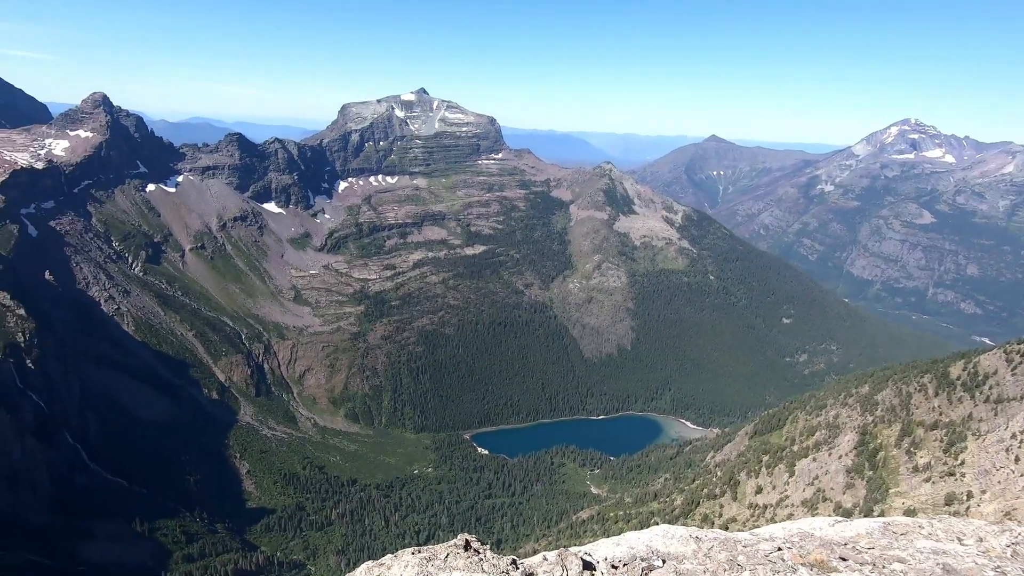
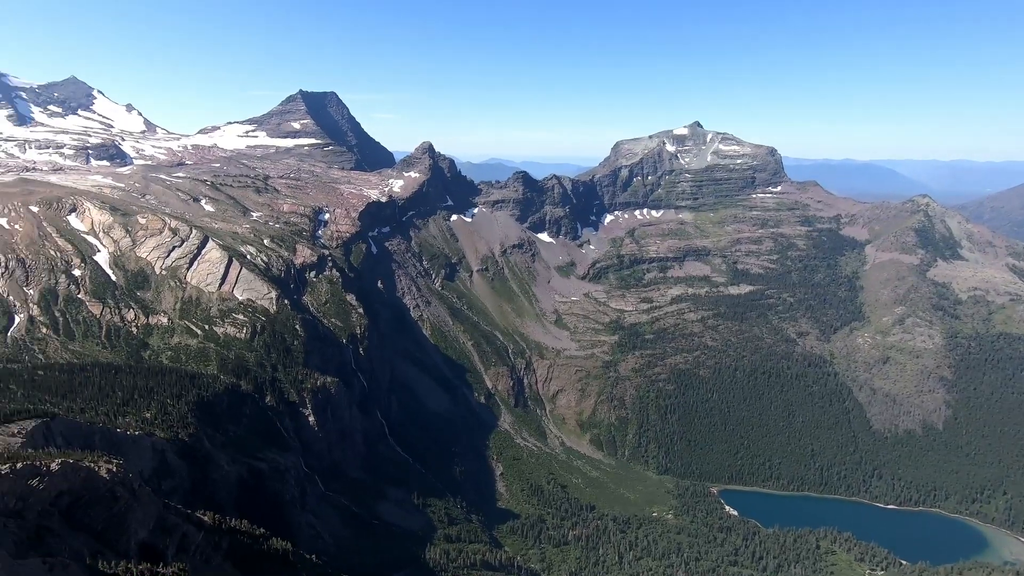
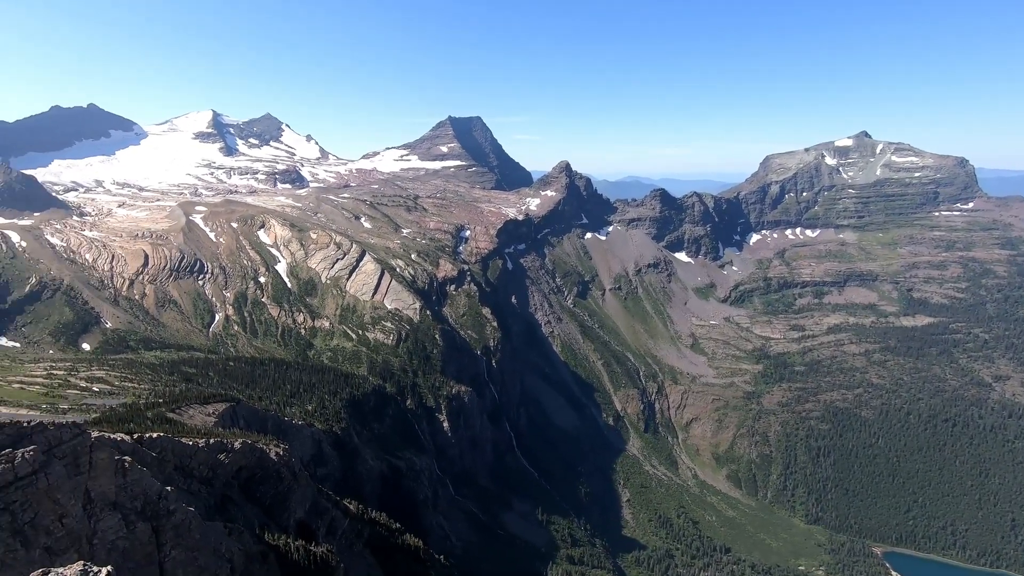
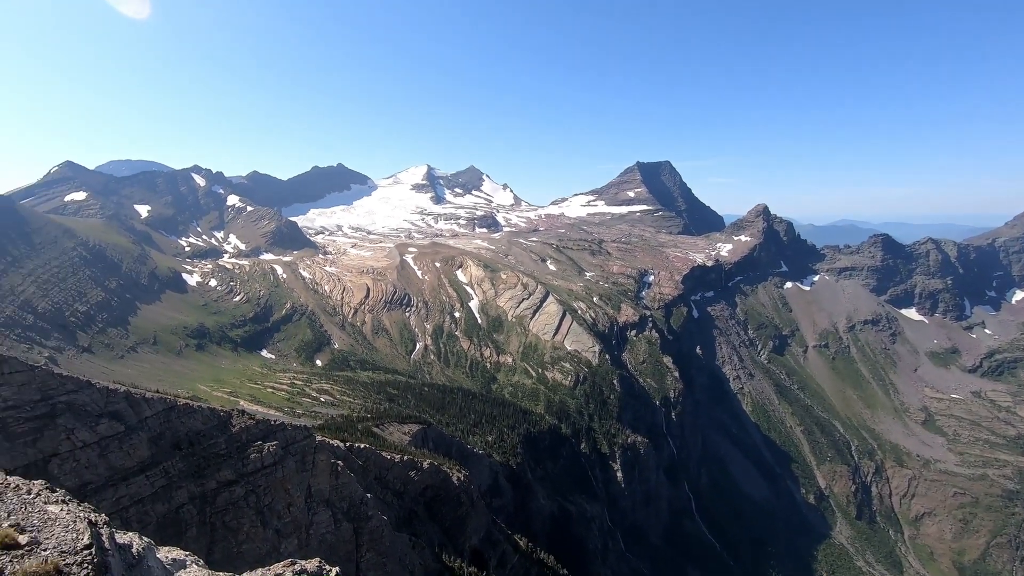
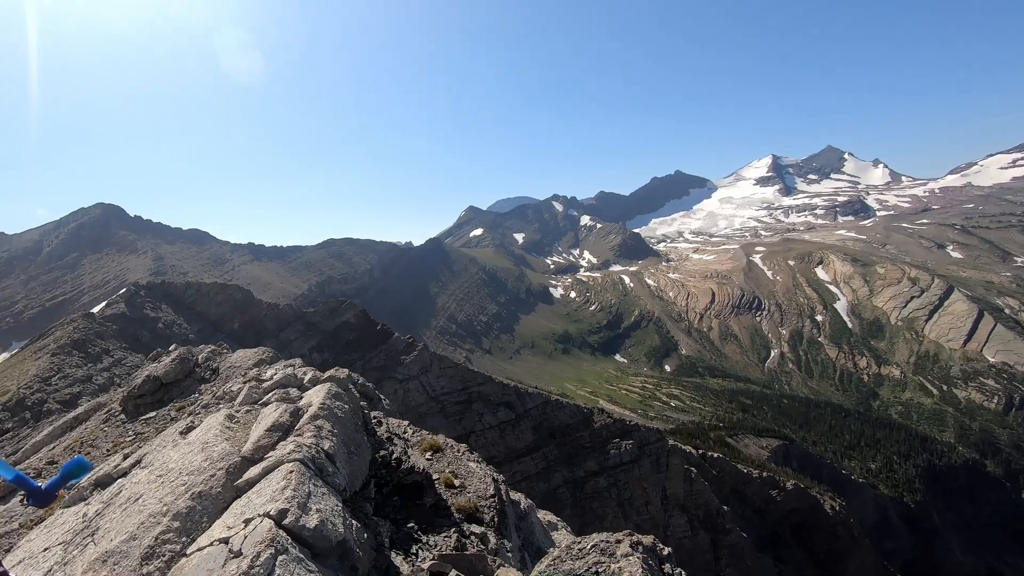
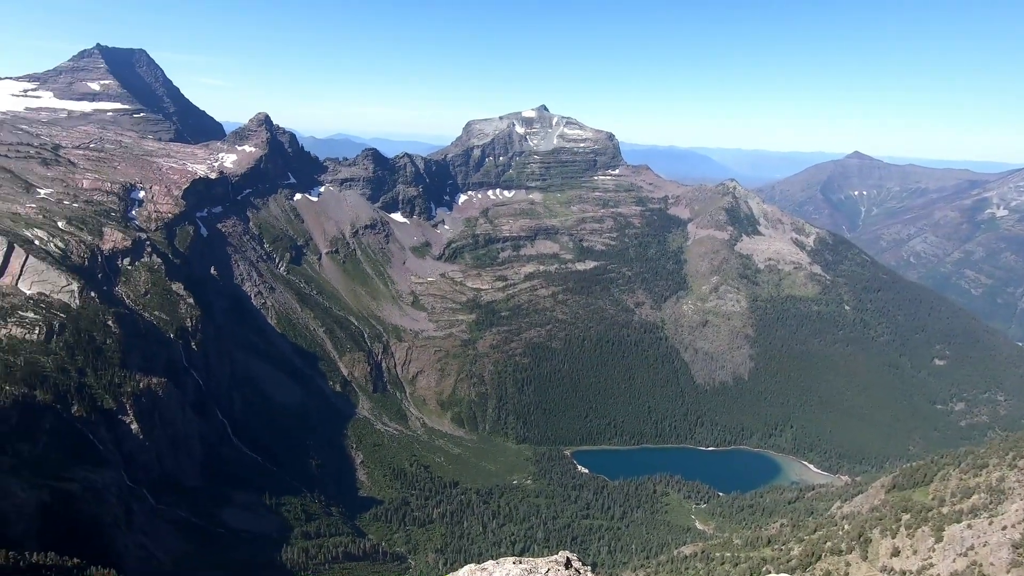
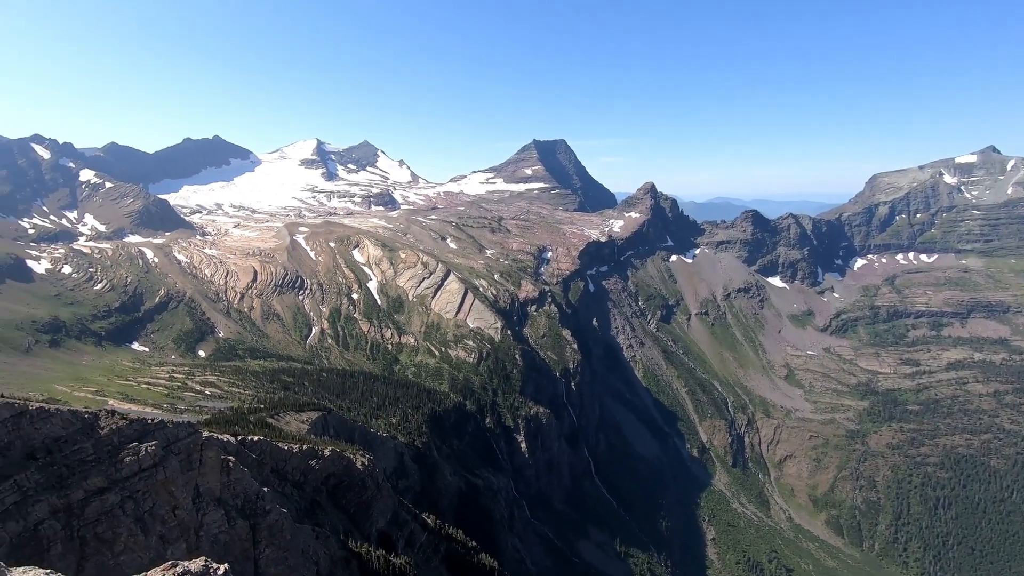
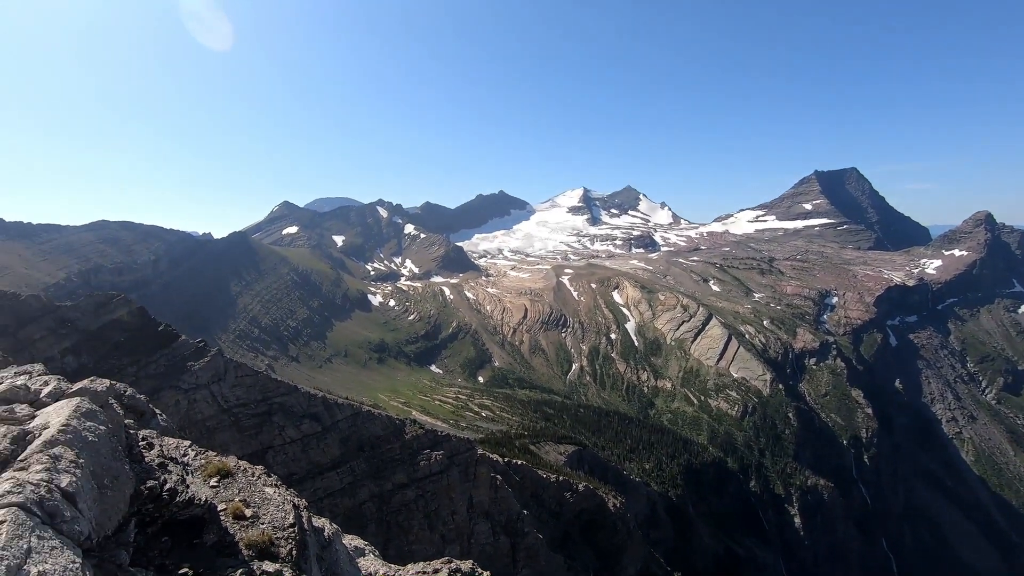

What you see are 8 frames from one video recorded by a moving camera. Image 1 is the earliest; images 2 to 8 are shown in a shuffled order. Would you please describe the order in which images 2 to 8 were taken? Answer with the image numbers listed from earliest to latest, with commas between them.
6, 2, 3, 7, 4, 8, 5
